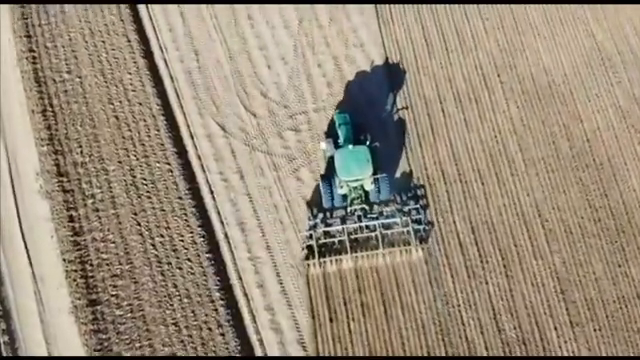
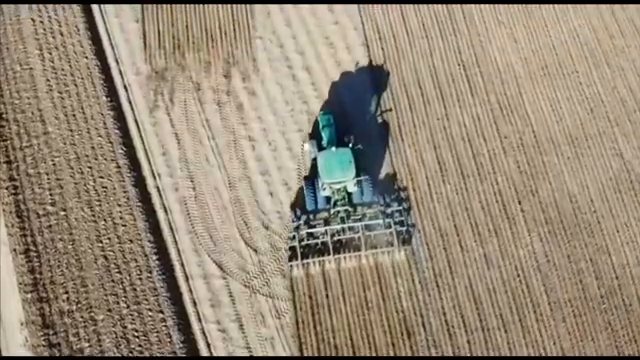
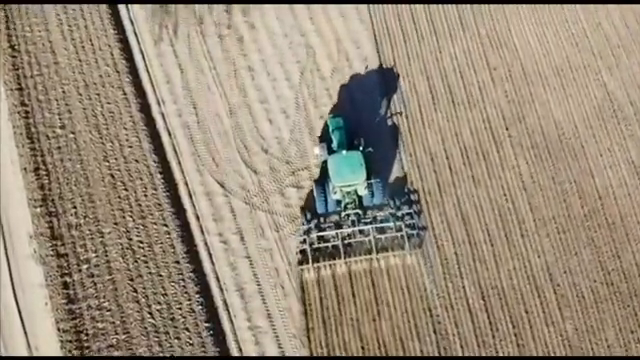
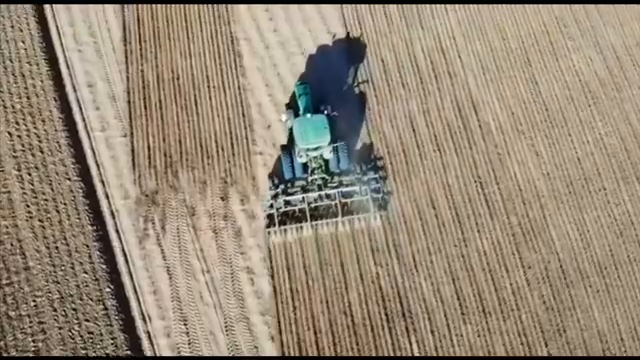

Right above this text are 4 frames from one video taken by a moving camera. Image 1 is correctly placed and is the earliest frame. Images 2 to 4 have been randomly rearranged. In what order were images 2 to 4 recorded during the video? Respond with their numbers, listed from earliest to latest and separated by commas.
3, 2, 4
